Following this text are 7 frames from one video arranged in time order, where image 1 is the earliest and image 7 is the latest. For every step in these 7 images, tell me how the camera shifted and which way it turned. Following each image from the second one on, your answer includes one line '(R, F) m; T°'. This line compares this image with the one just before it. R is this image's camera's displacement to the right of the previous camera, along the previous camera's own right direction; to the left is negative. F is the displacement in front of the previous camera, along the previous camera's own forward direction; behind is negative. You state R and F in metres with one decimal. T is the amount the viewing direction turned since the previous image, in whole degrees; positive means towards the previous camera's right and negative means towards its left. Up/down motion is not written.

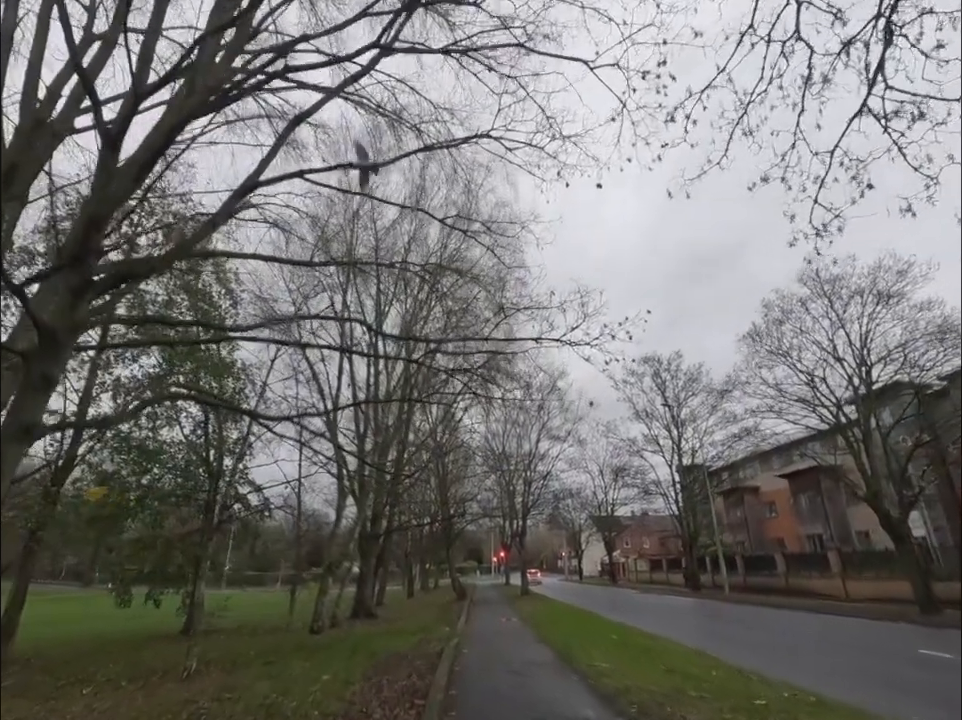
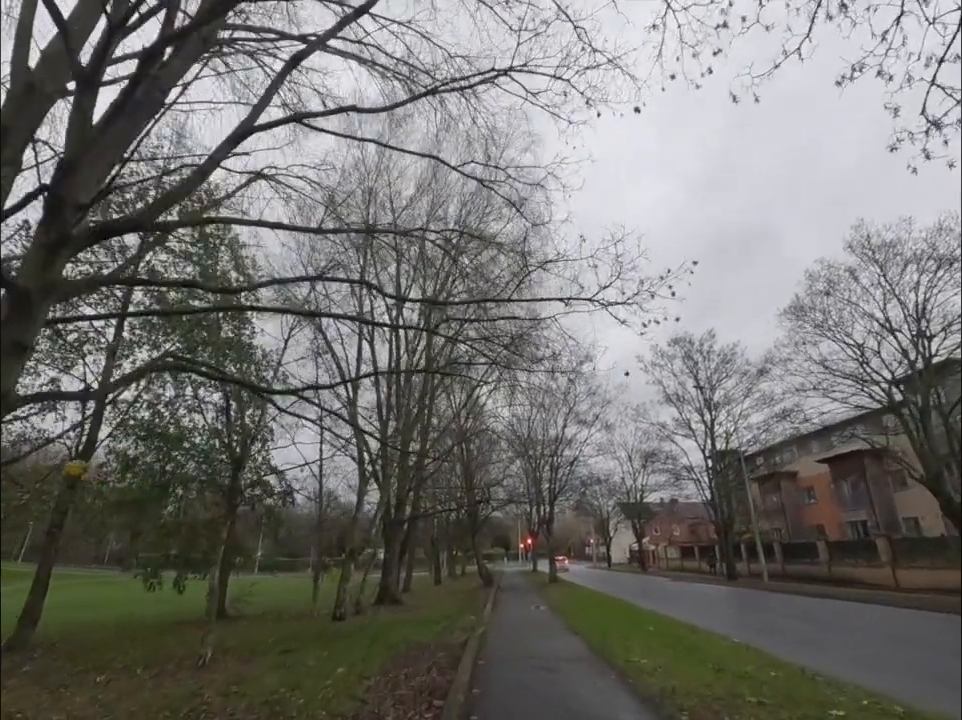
(0.0, +0.5) m; -3°
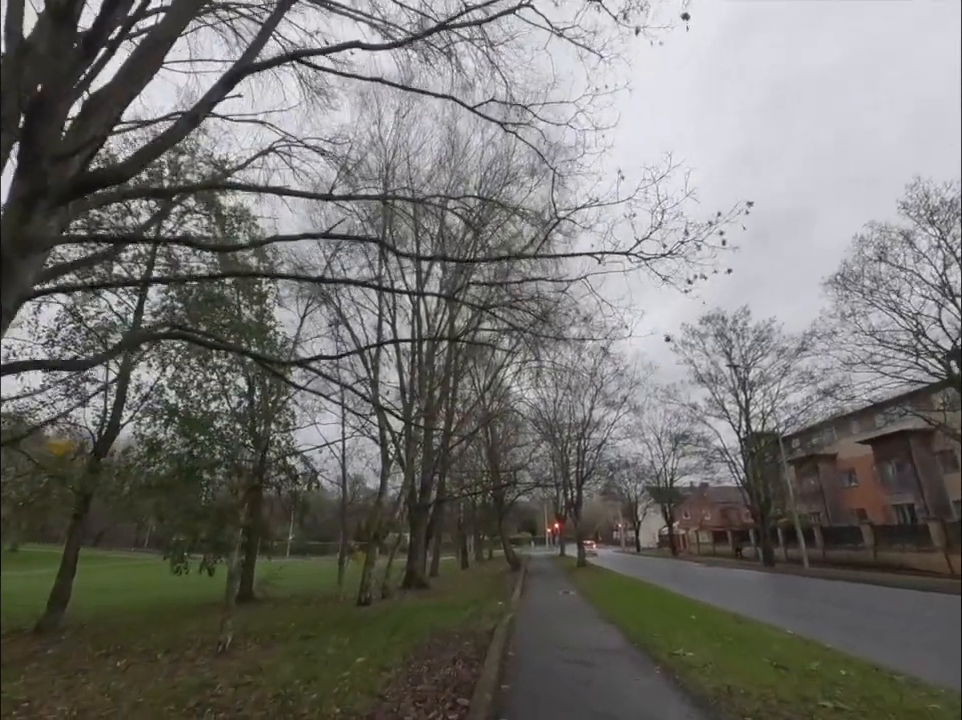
(0.0, +0.4) m; -3°
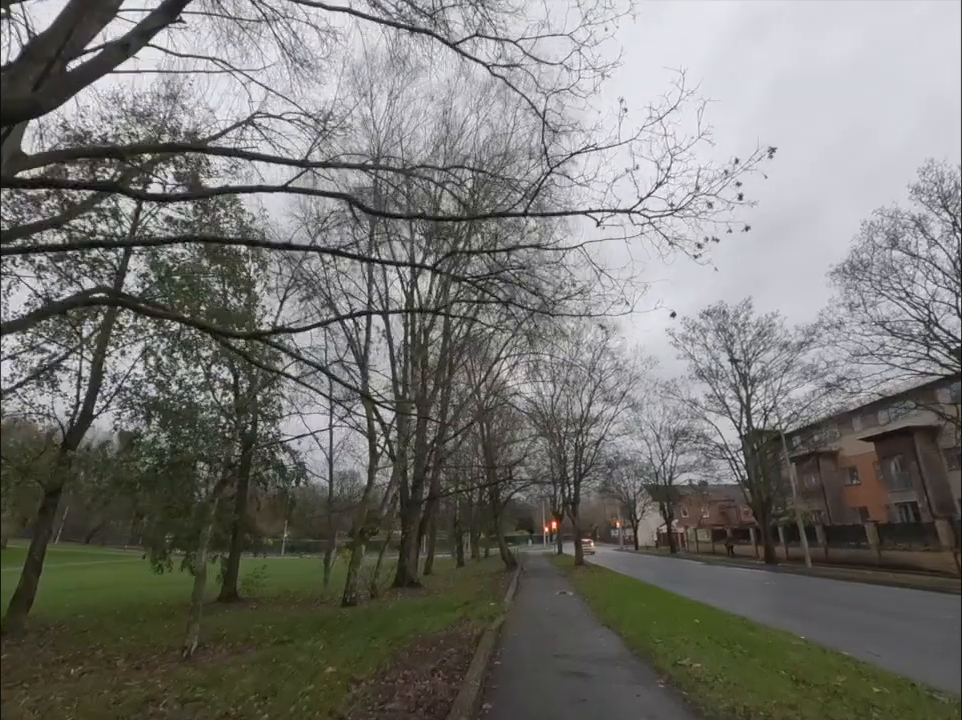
(+0.1, +0.5) m; 0°
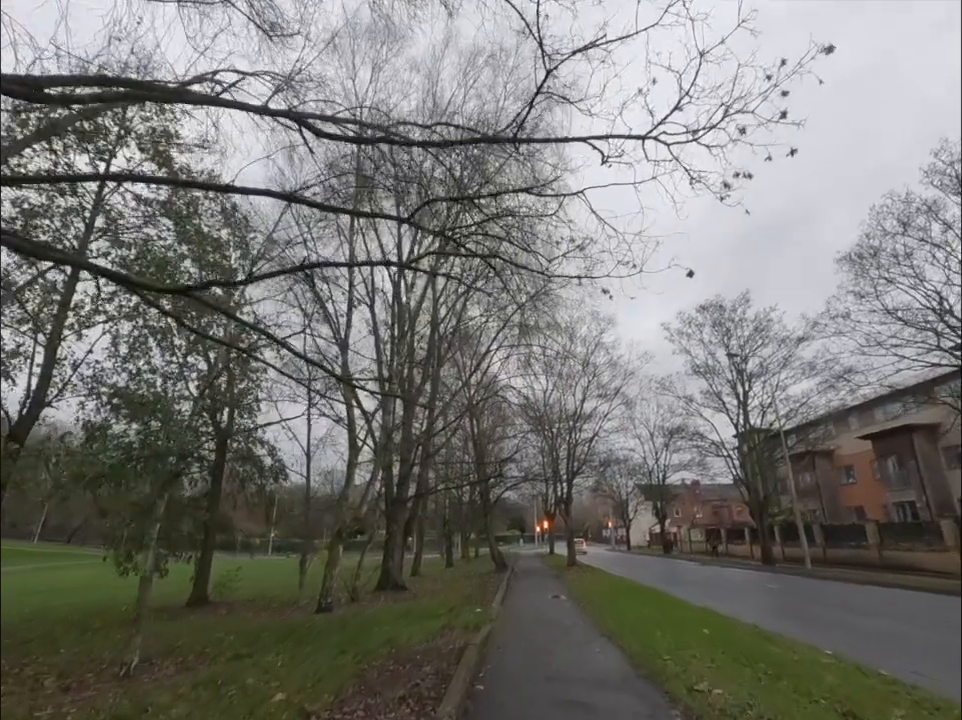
(+0.1, +0.7) m; +1°
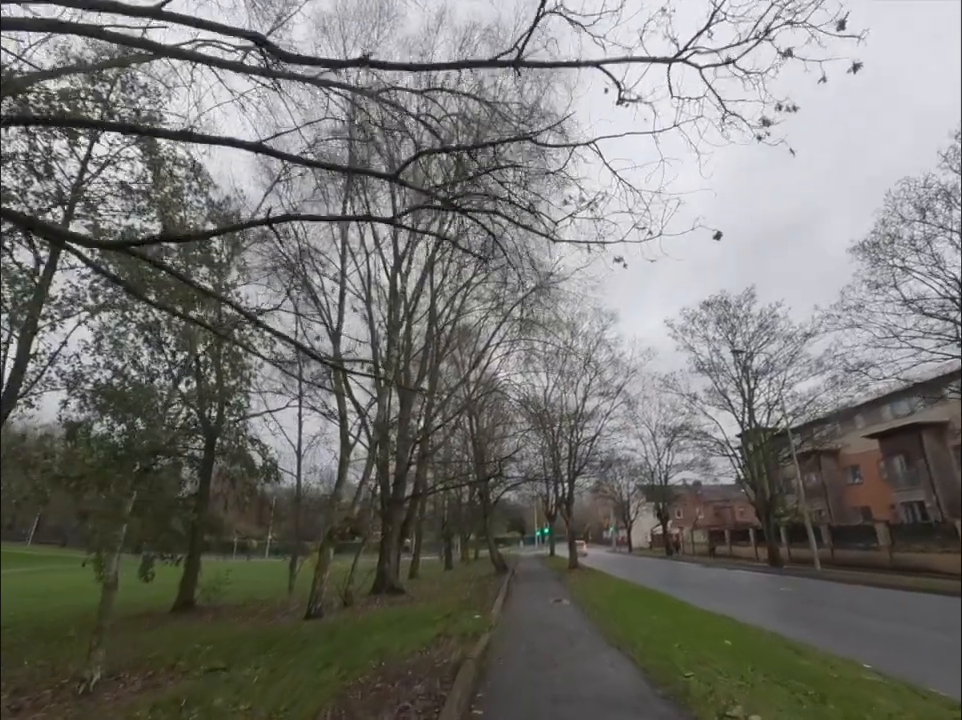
(0.0, +0.5) m; 0°
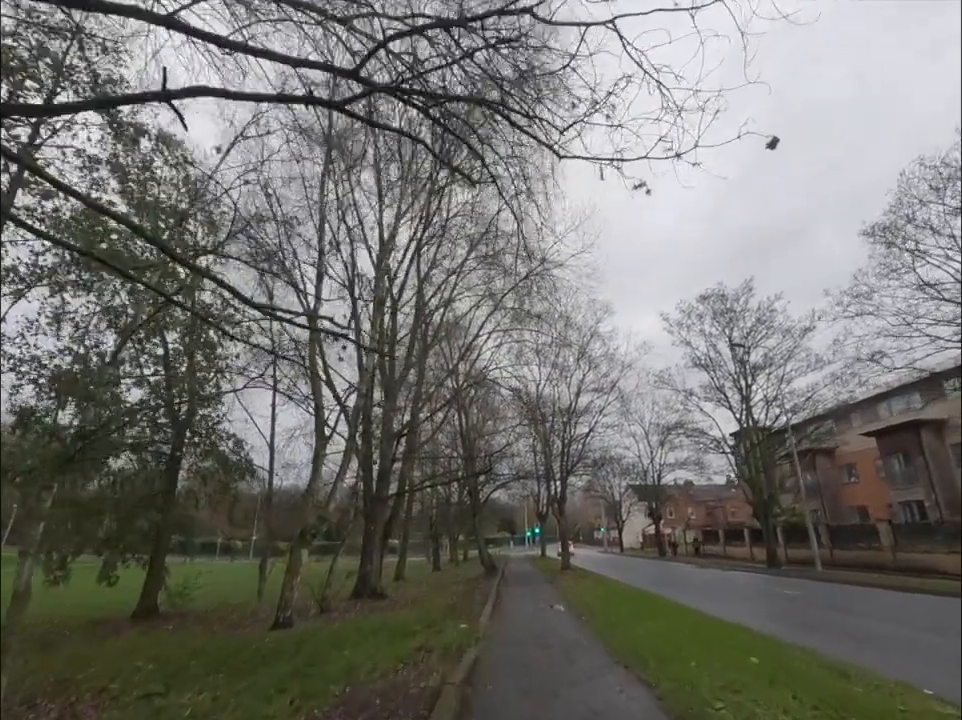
(0.0, +0.7) m; +1°
